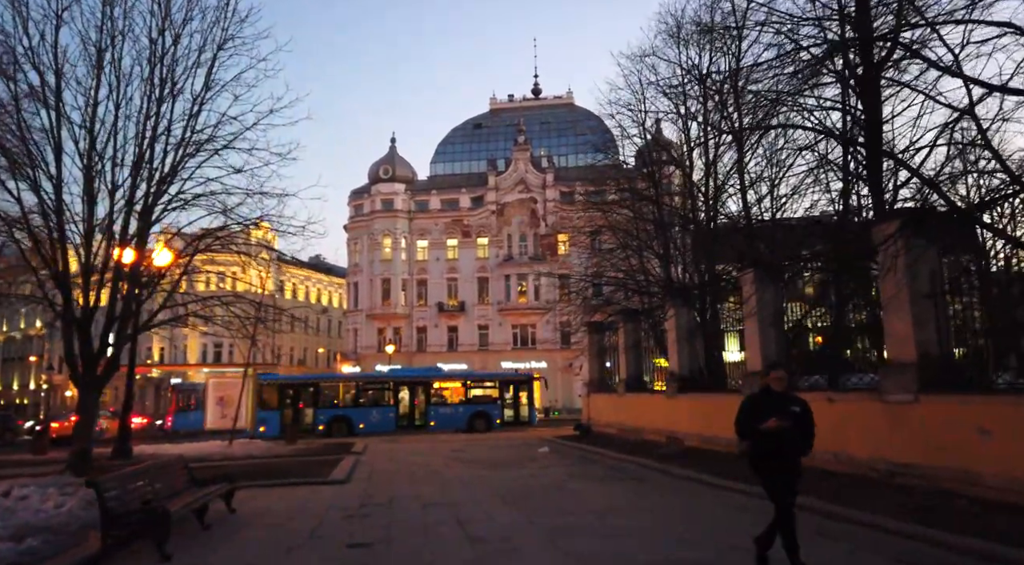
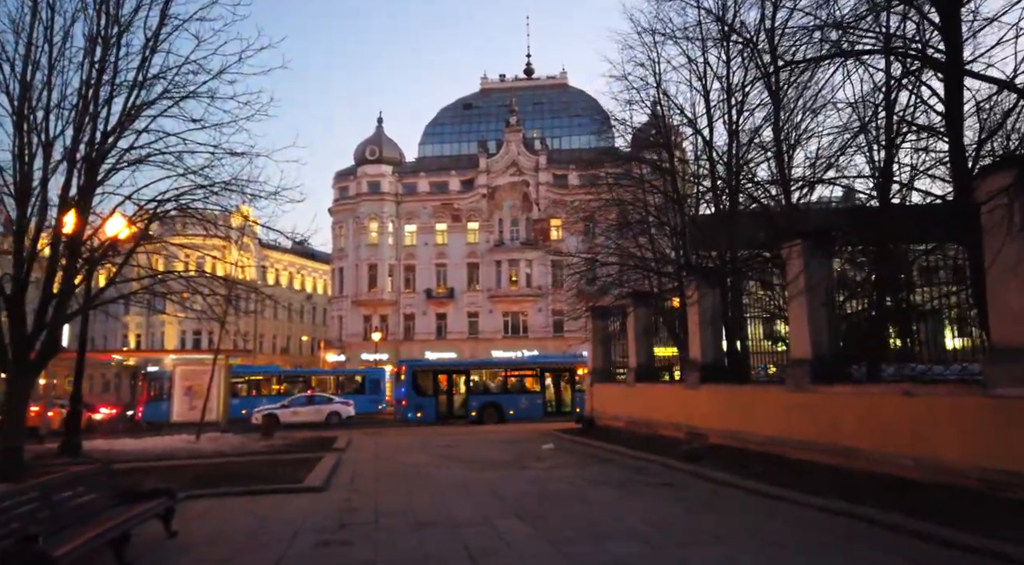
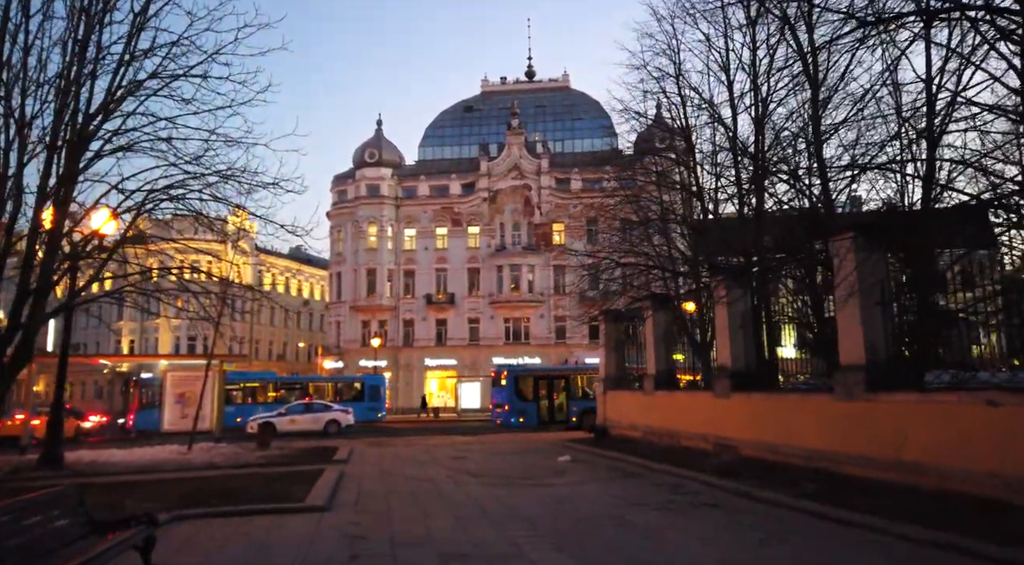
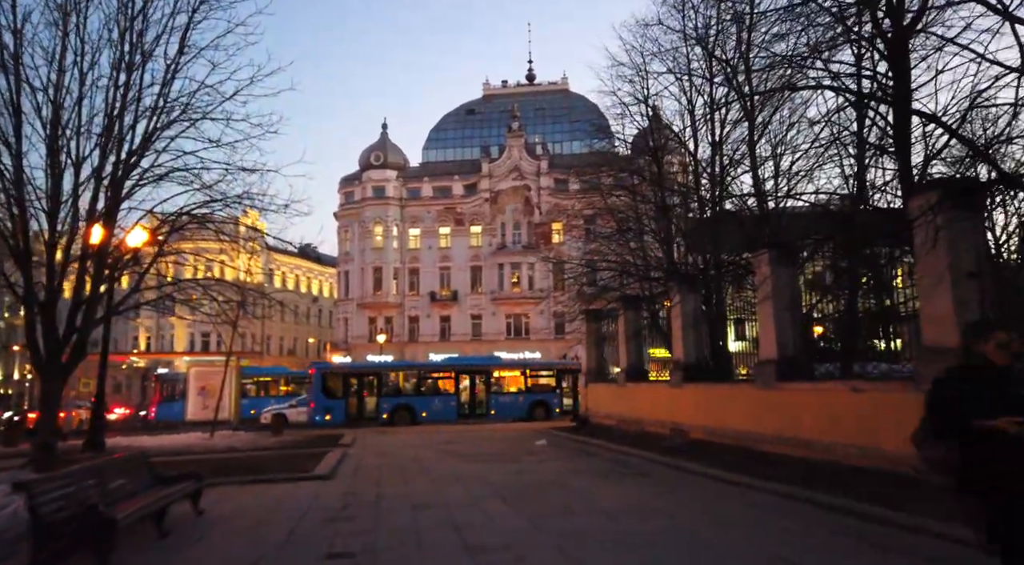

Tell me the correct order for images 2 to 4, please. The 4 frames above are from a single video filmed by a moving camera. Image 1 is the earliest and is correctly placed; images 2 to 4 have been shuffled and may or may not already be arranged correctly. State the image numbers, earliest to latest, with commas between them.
4, 2, 3
